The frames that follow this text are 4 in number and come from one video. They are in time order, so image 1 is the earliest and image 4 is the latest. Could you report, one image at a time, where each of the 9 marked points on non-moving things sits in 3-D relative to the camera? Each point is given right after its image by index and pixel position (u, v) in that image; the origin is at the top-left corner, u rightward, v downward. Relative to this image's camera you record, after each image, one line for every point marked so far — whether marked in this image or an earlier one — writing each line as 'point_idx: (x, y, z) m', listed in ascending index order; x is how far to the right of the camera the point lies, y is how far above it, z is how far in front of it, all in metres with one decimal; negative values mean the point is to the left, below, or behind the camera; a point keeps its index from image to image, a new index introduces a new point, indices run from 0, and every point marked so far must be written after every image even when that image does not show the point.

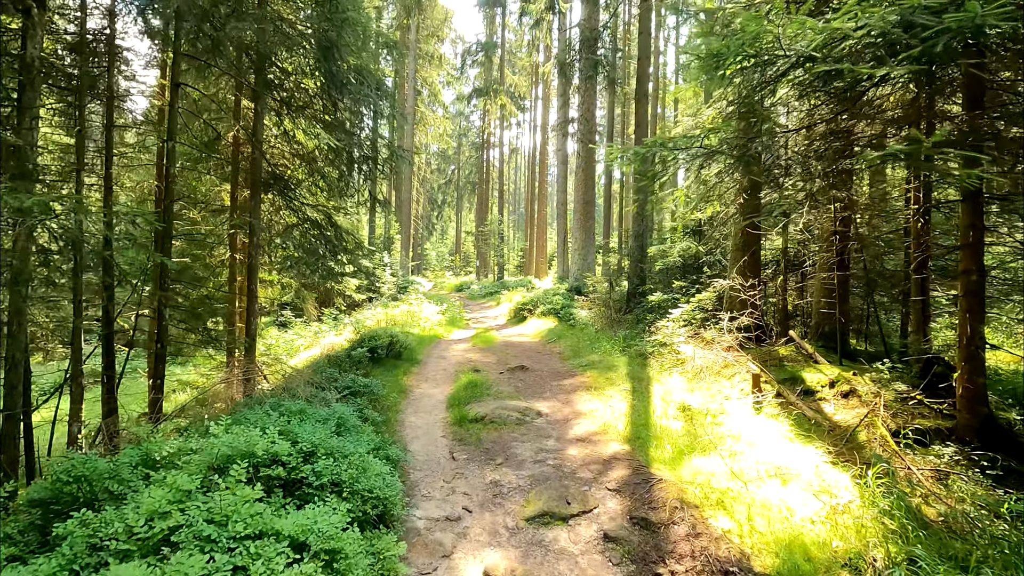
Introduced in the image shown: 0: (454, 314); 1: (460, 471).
0: (-1.7, -0.7, +14.0) m
1: (-0.5, -1.7, +4.4) m
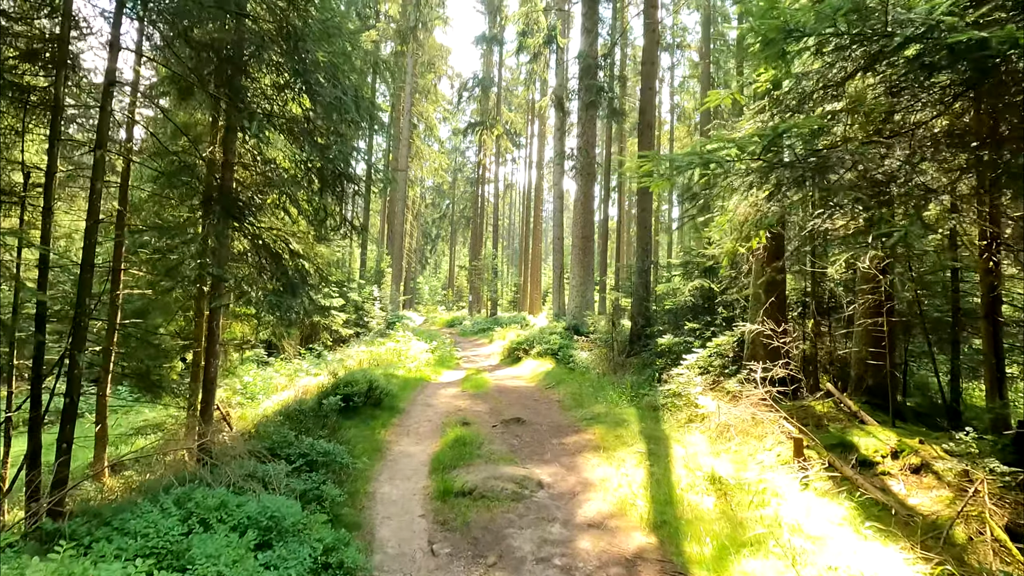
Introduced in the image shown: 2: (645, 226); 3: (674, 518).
0: (-1.8, -1.8, +13.2) m
1: (-0.5, -2.0, +3.5) m
2: (+2.5, +1.2, +9.0) m
3: (+1.2, -1.7, +3.8) m
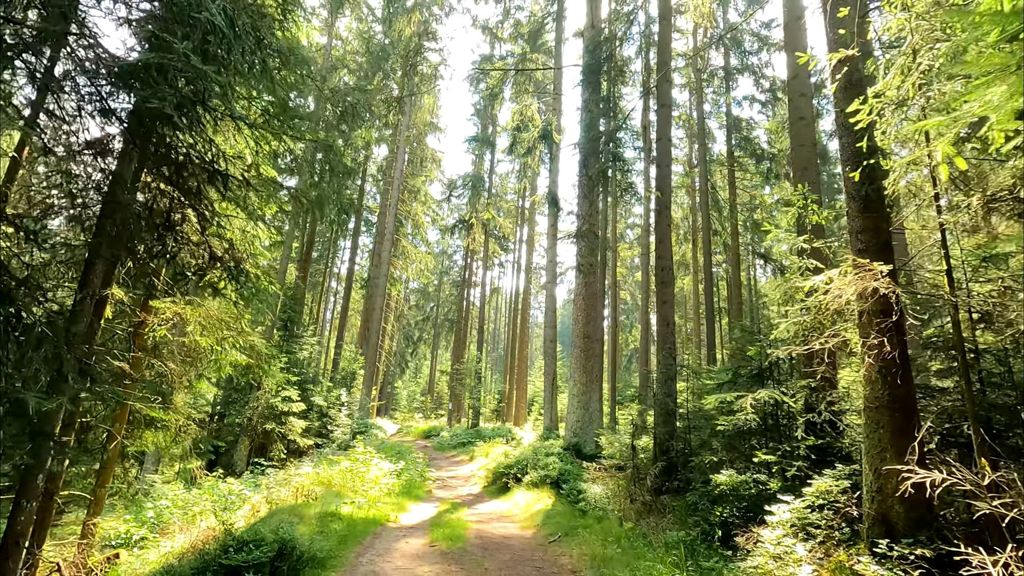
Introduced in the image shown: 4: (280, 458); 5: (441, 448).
0: (-2.2, -4.1, +10.6) m
1: (-0.5, -2.3, +1.2) m
2: (+2.4, -0.5, +7.4) m
3: (+1.2, -2.2, +1.6) m
4: (-8.8, -6.5, +18.5) m
5: (-2.8, -6.4, +19.2) m
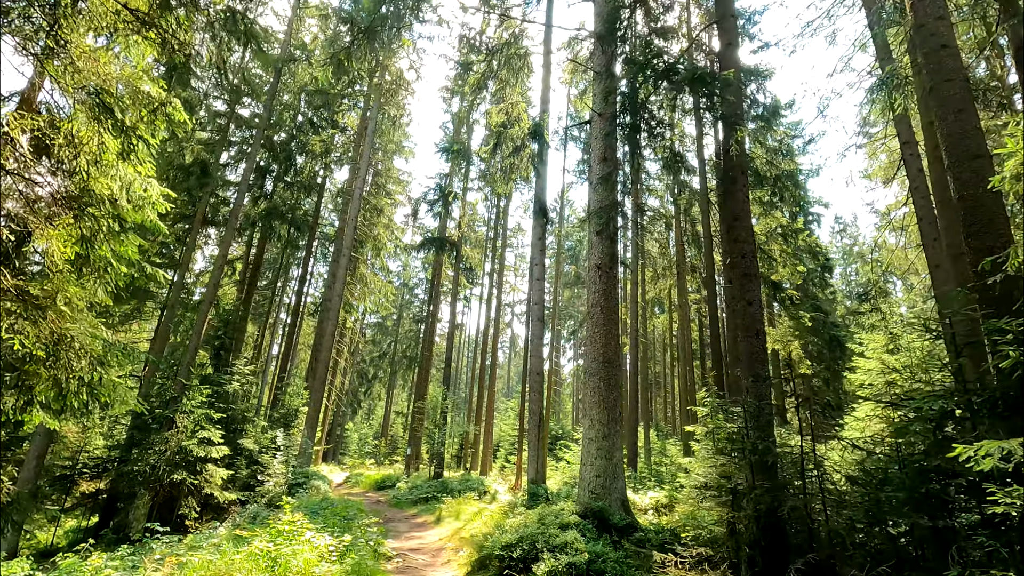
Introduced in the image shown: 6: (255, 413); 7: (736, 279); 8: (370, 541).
0: (-2.3, -4.1, +7.5) m
1: (+0.2, -1.6, -1.6) m
2: (+2.6, -0.4, +4.9) m
3: (+1.9, -1.5, -1.0) m
4: (-9.7, -6.9, +14.5) m
5: (-3.8, -7.1, +15.8) m
6: (-10.3, -5.0, +19.2) m
7: (+2.6, +0.1, +5.6) m
8: (-2.3, -4.2, +8.0) m
